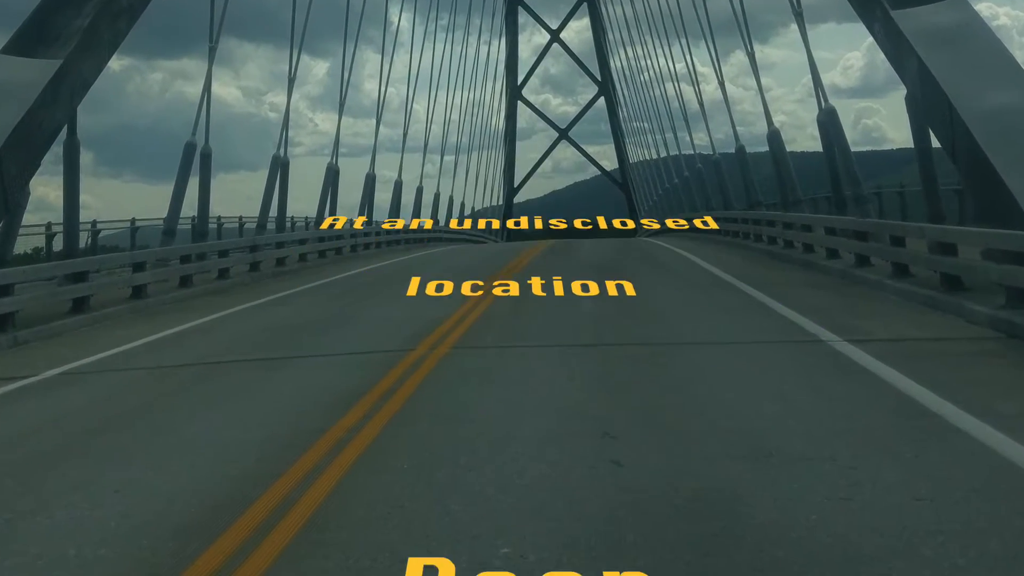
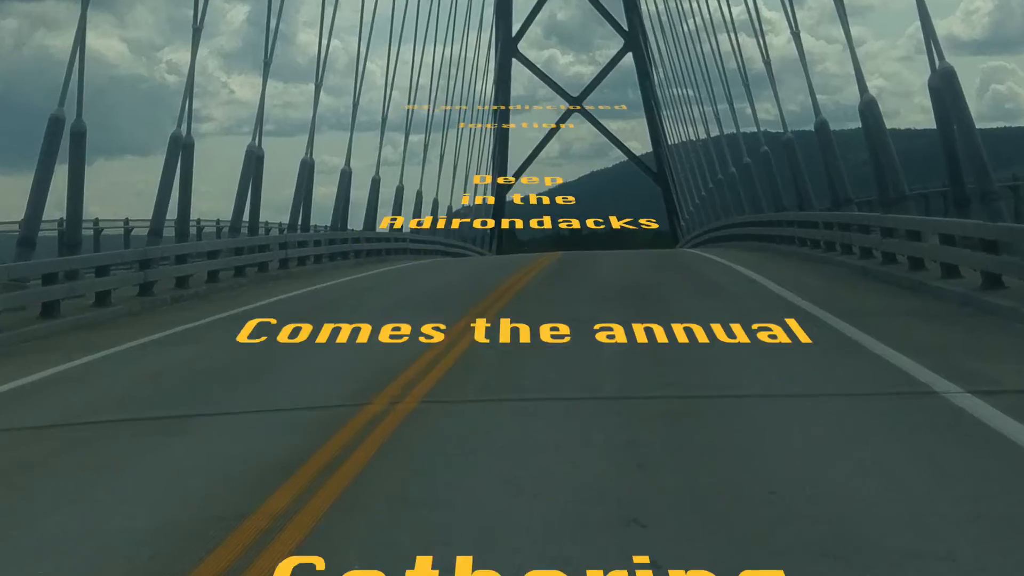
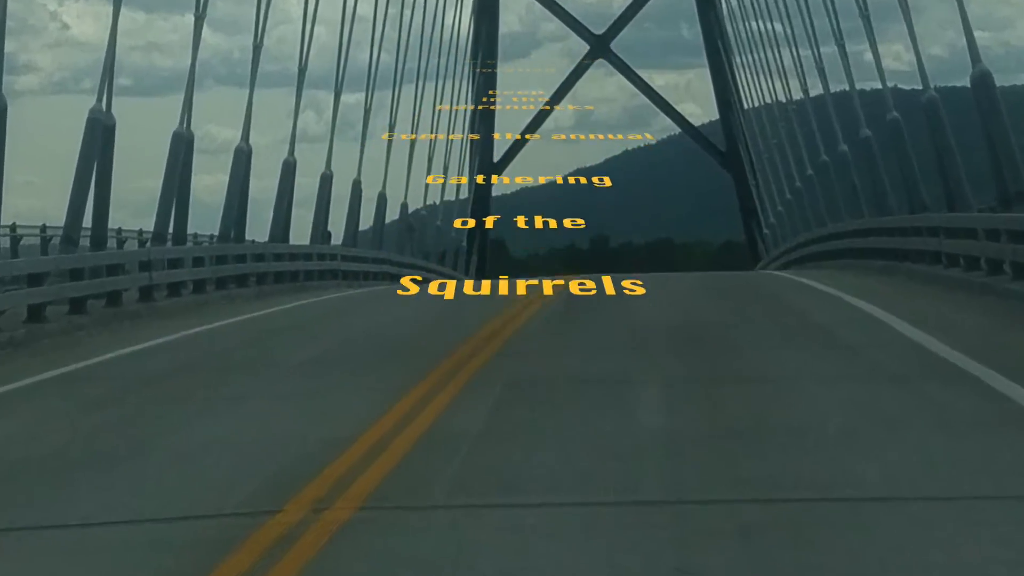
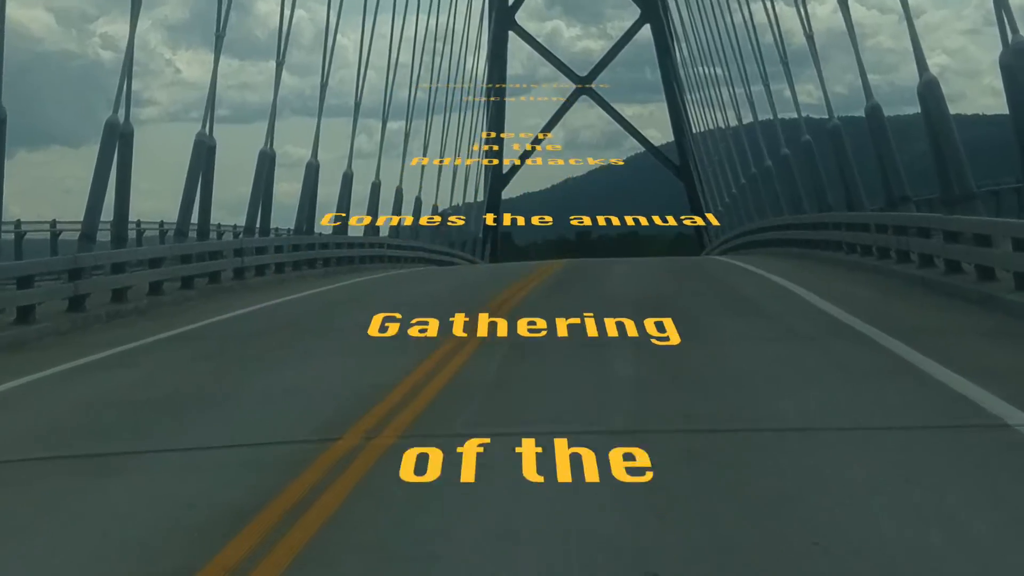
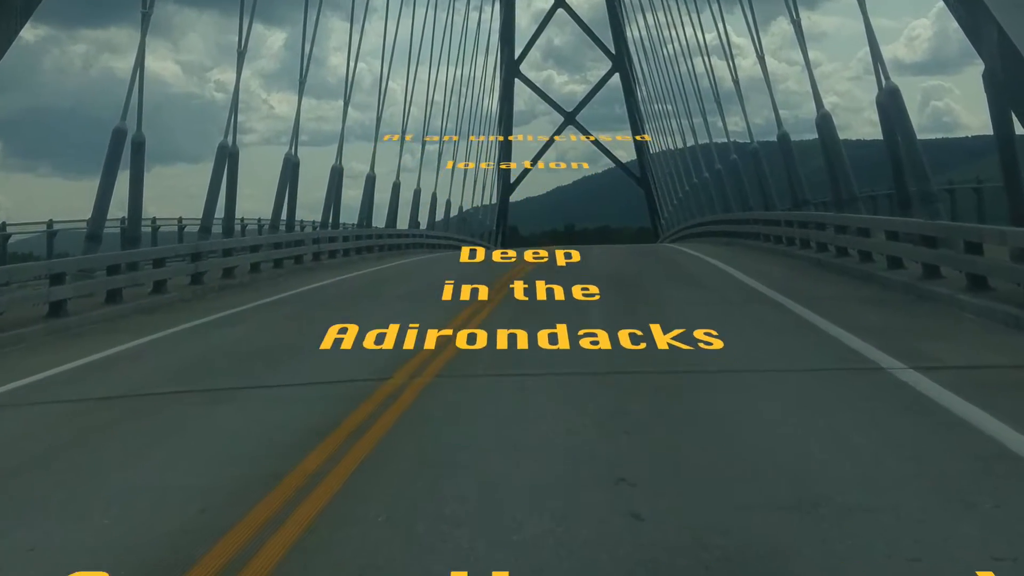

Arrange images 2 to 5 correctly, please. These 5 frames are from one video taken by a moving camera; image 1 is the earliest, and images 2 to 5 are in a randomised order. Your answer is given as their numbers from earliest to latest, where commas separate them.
5, 2, 4, 3
